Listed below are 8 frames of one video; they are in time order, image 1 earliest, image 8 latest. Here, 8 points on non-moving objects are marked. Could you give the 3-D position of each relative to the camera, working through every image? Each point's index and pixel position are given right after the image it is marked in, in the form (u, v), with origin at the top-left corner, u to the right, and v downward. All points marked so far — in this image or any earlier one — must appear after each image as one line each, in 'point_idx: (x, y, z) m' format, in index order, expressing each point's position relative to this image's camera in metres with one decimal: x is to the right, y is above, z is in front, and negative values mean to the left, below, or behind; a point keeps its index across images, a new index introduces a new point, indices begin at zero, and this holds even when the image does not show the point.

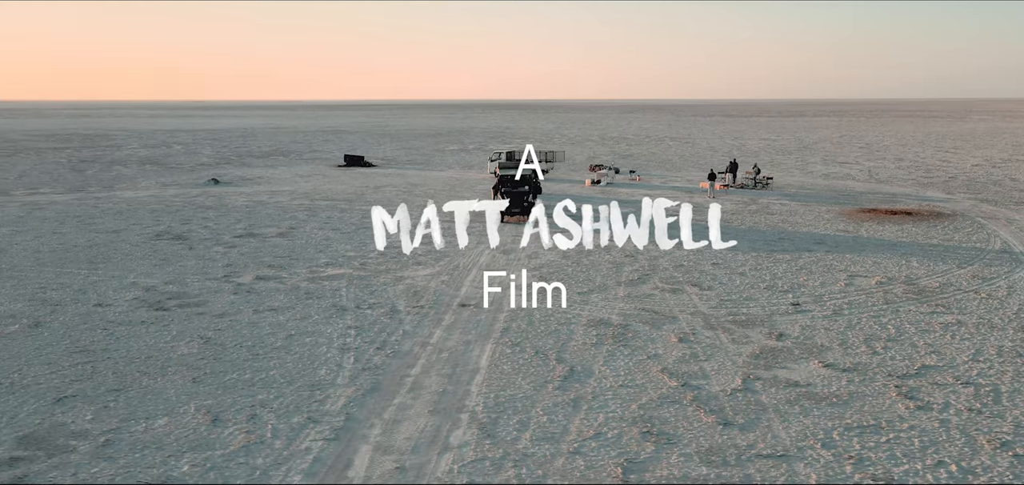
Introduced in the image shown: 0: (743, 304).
0: (+4.9, -1.3, +16.7) m
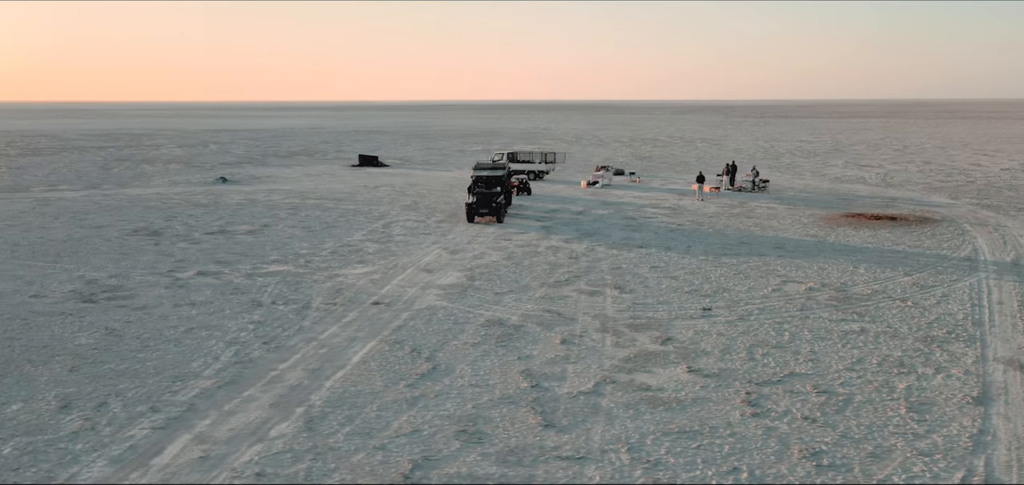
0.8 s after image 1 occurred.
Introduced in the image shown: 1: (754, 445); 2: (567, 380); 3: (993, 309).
0: (+3.0, -1.4, +16.6) m
1: (+3.1, -2.6, +10.0) m
2: (+0.9, -2.2, +12.4) m
3: (+10.2, -1.4, +16.5) m
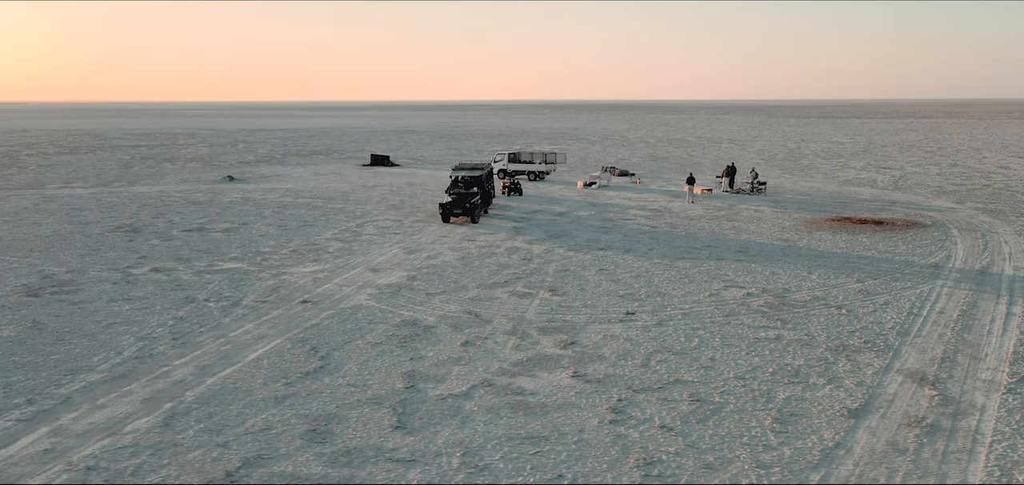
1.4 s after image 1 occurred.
0: (+1.3, -1.5, +16.5) m
1: (+1.0, -2.7, +9.9) m
2: (-1.1, -2.2, +12.4) m
3: (+8.5, -1.6, +15.9) m
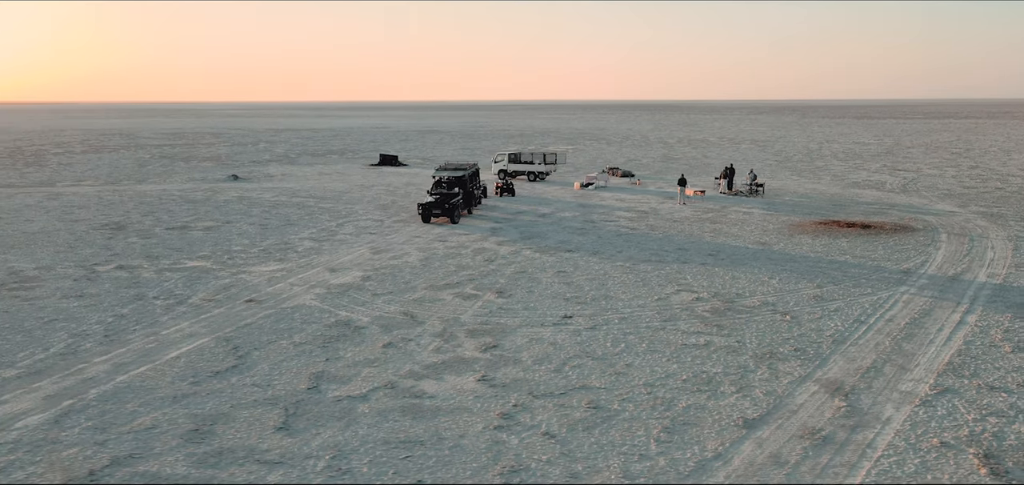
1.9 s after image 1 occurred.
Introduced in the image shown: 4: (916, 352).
0: (0.0, -1.5, +16.3) m
1: (-0.6, -2.7, +9.8) m
2: (-2.6, -2.2, +12.3) m
3: (+7.1, -1.7, +15.4) m
4: (+7.1, -1.9, +13.8) m
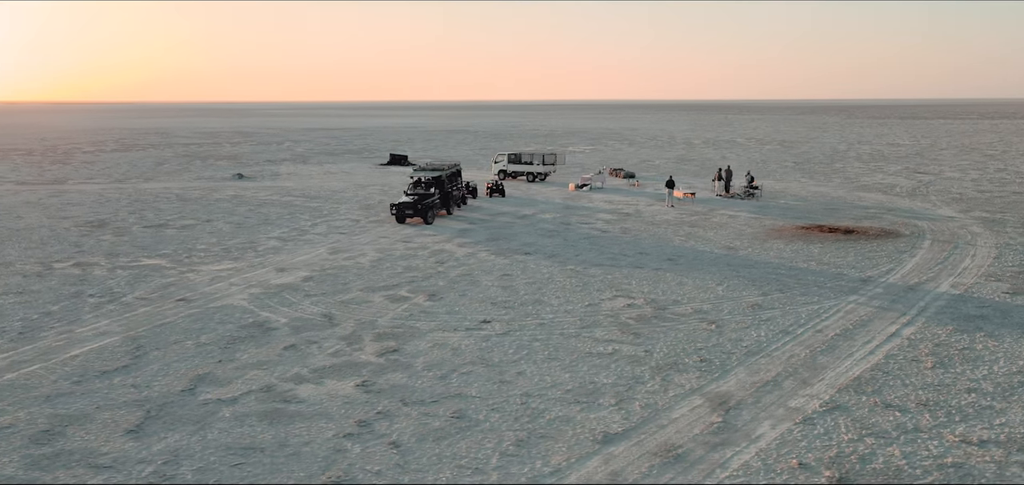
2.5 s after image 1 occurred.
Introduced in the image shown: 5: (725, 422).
0: (-1.7, -1.5, +16.1) m
1: (-2.7, -2.8, +9.5) m
2: (-4.5, -2.3, +12.2) m
3: (+5.4, -1.8, +14.7) m
4: (+5.3, -2.1, +13.2) m
5: (+3.0, -2.5, +10.8) m
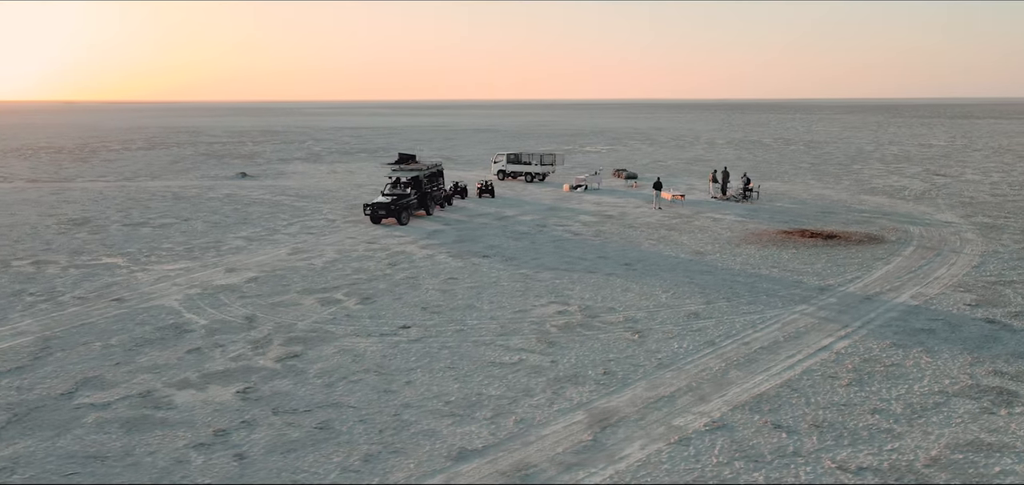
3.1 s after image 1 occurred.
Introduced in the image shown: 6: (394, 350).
0: (-3.2, -1.6, +15.7) m
1: (-4.6, -2.8, +9.3) m
2: (-6.2, -2.3, +12.0) m
3: (+3.7, -1.9, +14.0) m
4: (+3.6, -2.2, +12.5) m
5: (+1.1, -2.6, +10.3) m
6: (-2.1, -1.9, +14.0) m
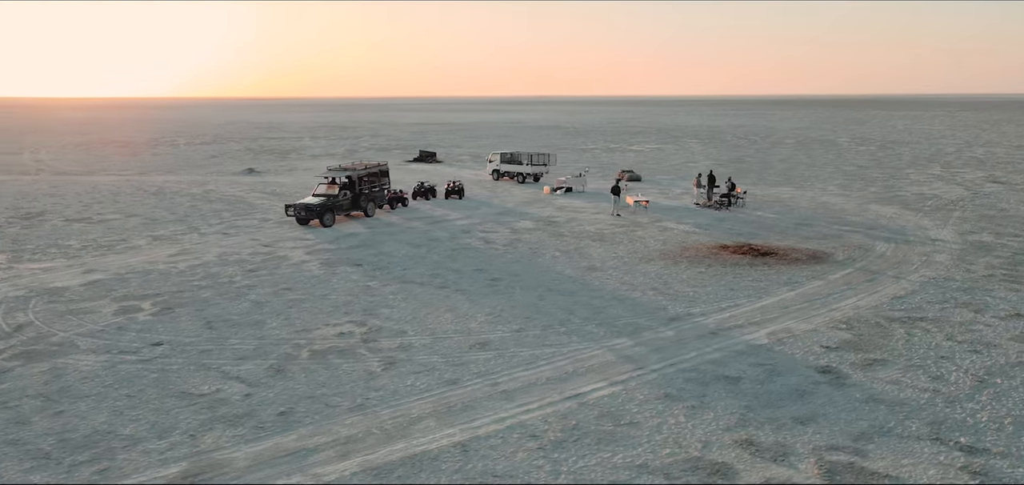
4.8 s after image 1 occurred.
0: (-7.5, -1.8, +14.7) m
1: (-9.9, -2.9, +8.5) m
2: (-11.1, -2.4, +11.5) m
3: (-0.9, -2.3, +12.0) m
4: (-1.3, -2.6, +10.5) m
5: (-4.1, -2.9, +8.6) m
6: (-6.7, -2.1, +12.8) m
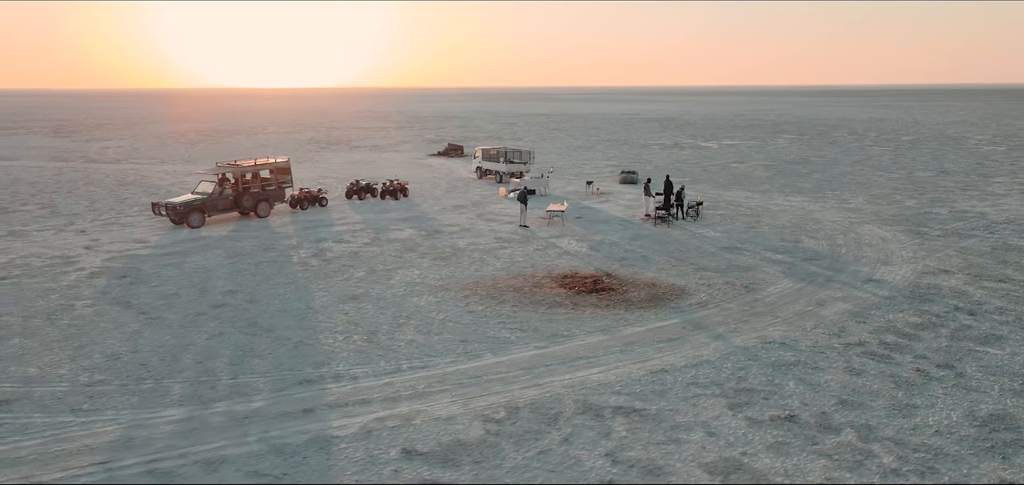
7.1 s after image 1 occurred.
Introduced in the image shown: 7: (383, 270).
0: (-13.9, -1.9, +13.2) m
1: (-17.6, -3.0, +7.6) m
2: (-18.1, -2.4, +10.8) m
3: (-8.0, -2.7, +9.1) m
4: (-8.8, -3.0, +7.7) m
5: (-11.9, -3.2, +6.5) m
6: (-13.5, -2.3, +11.2) m
7: (-3.0, -0.7, +19.3) m
